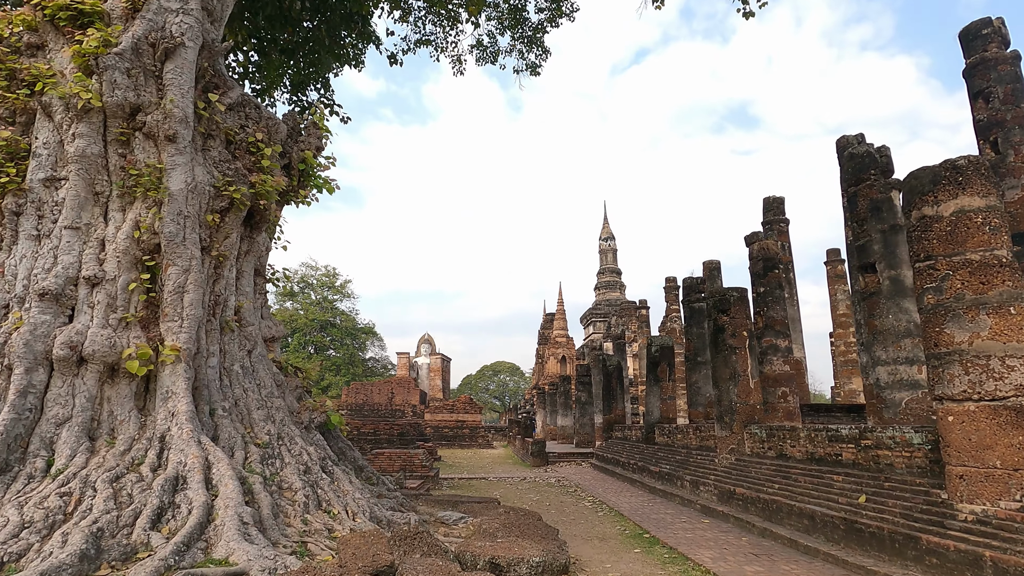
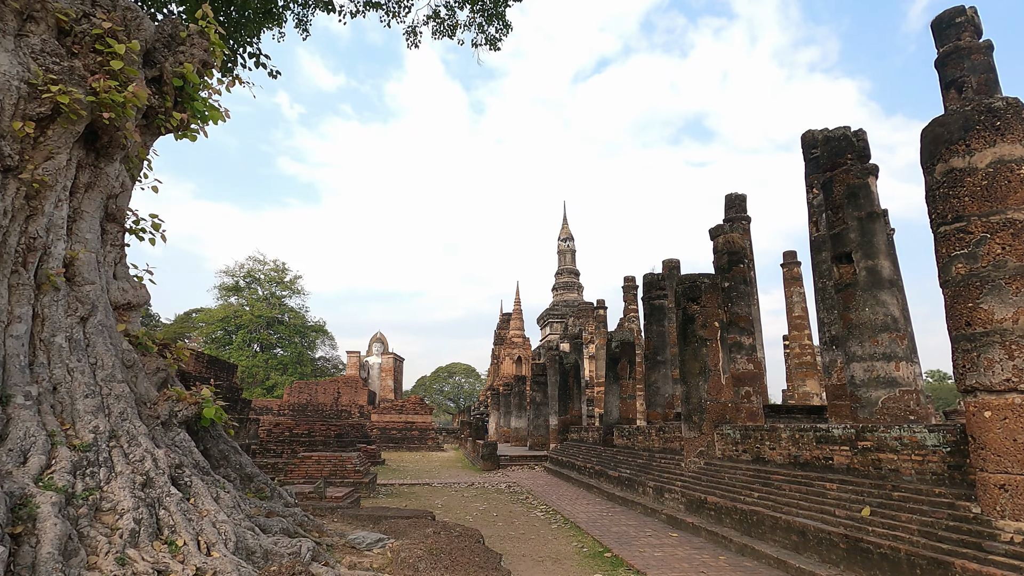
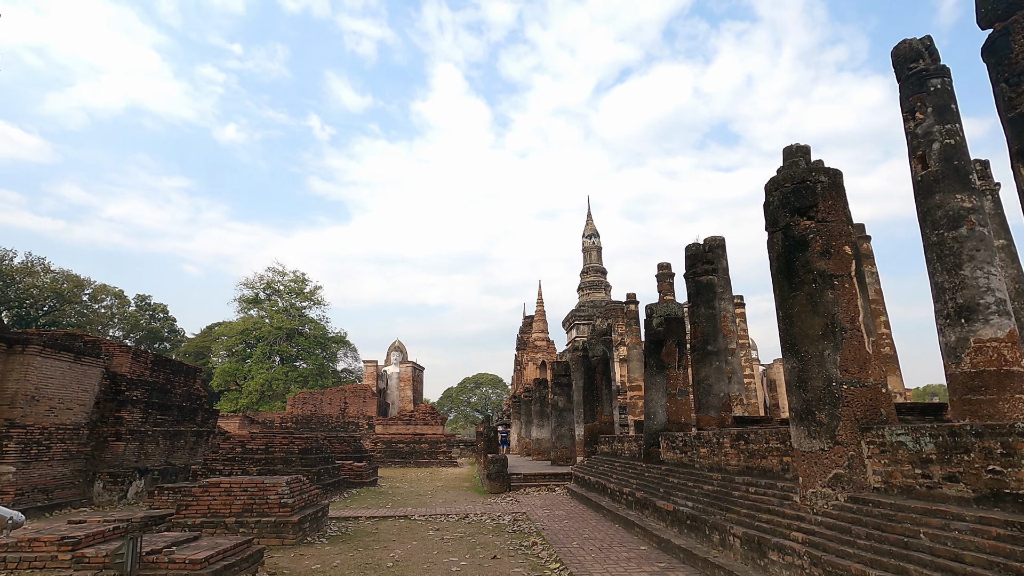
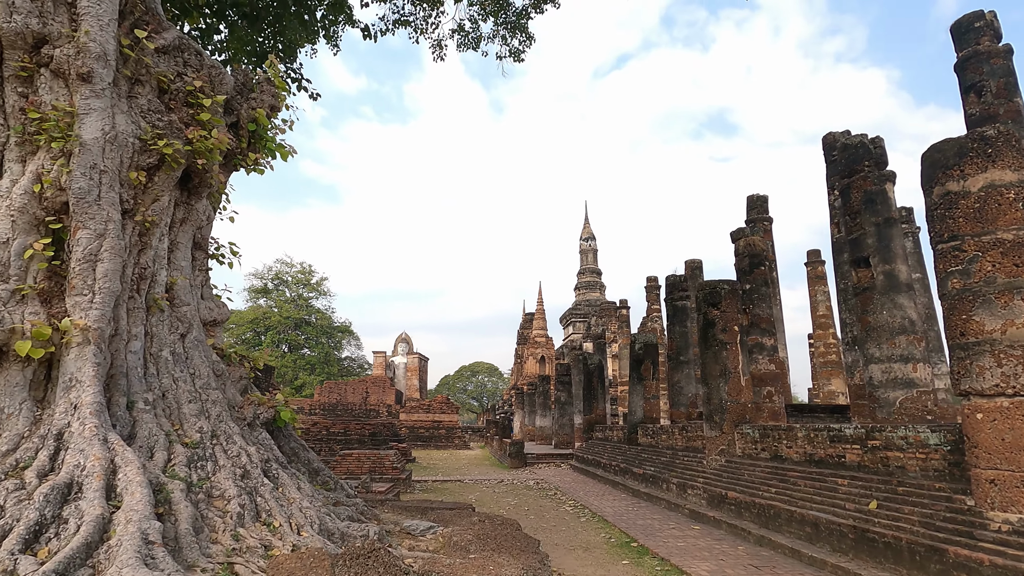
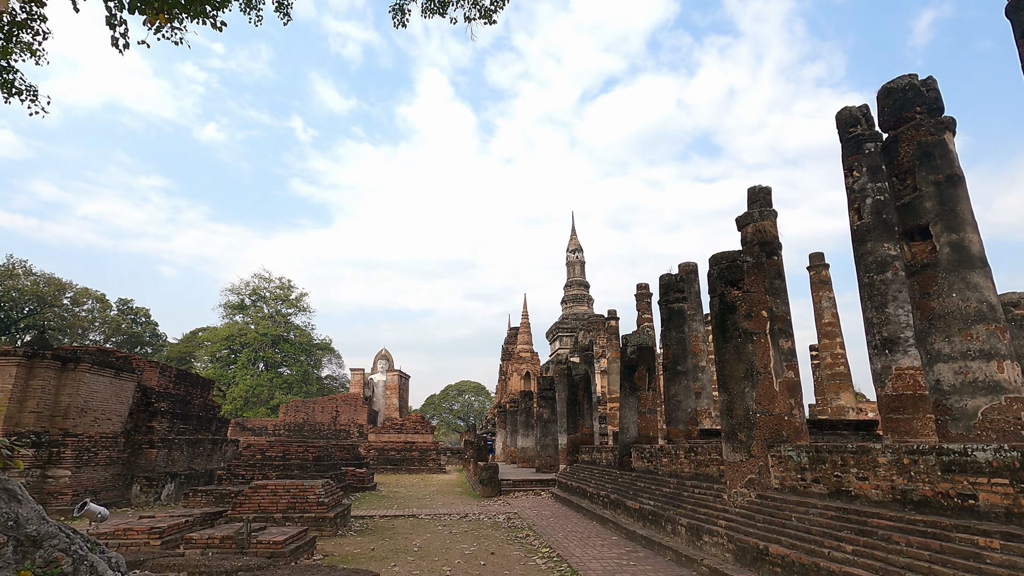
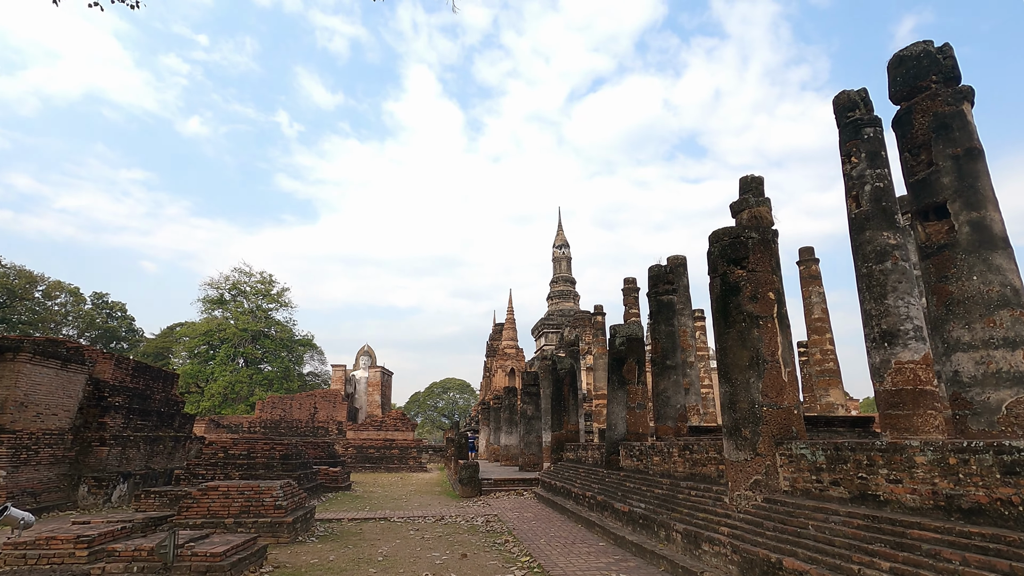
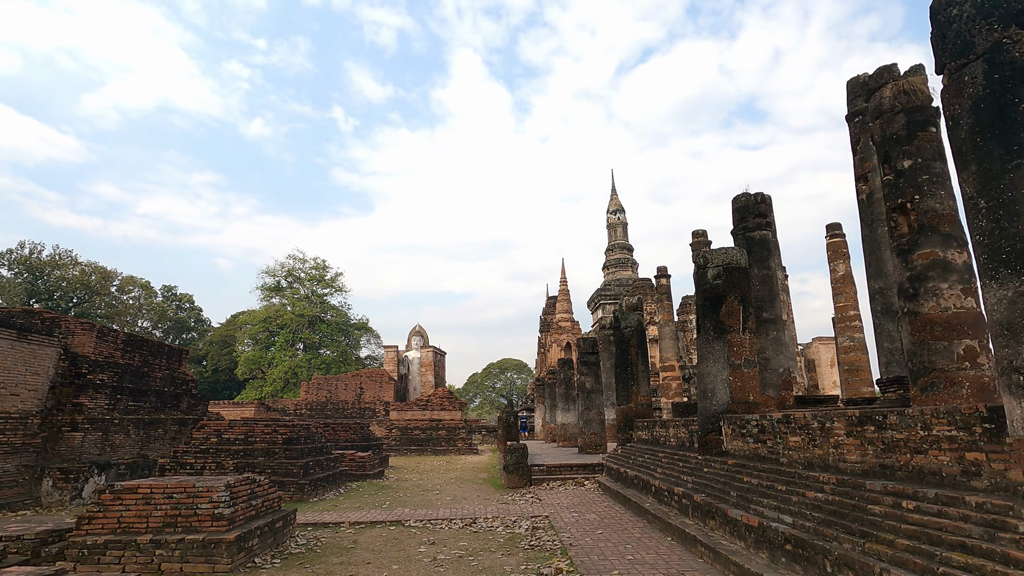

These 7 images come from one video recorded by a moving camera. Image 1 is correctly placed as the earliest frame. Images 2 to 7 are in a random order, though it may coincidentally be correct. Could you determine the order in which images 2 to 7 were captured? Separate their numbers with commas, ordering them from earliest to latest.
4, 2, 5, 6, 3, 7
